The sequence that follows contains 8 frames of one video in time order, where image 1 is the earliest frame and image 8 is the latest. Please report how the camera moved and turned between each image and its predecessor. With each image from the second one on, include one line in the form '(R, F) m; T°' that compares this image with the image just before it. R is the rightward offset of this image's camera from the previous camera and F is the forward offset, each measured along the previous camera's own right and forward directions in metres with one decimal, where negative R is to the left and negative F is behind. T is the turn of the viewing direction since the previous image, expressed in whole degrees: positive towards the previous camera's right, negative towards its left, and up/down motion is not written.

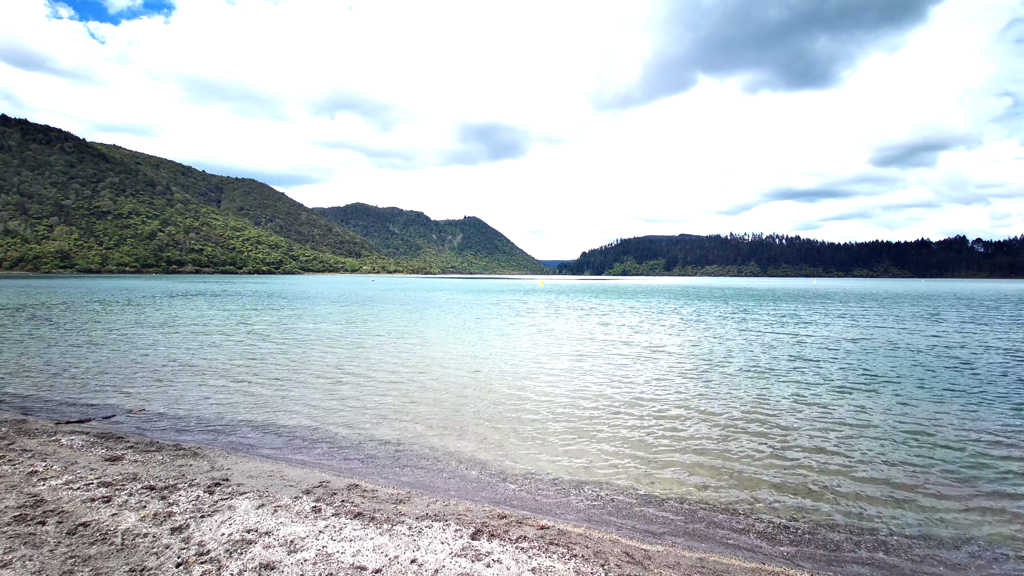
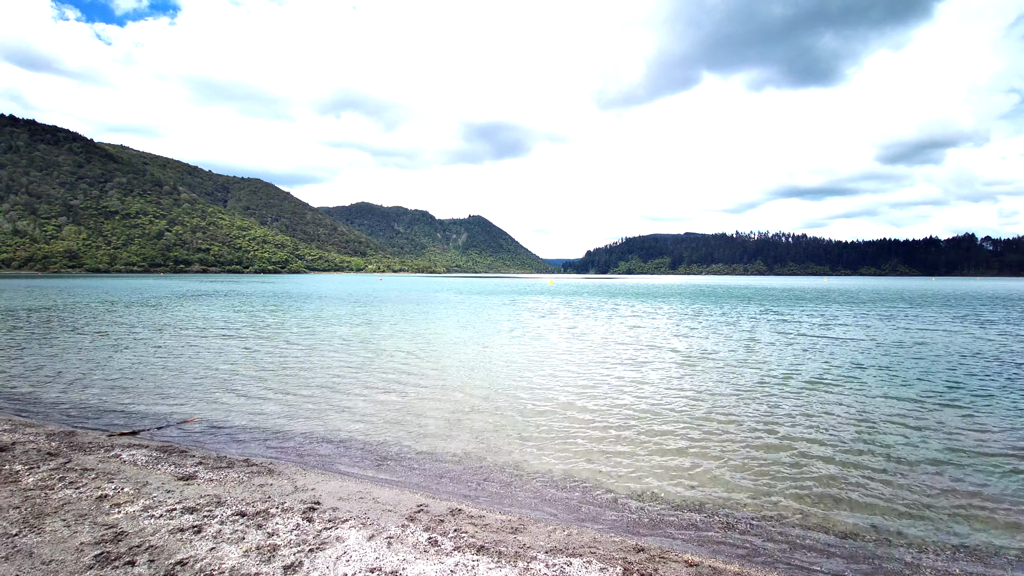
(-1.8, +0.8) m; -1°
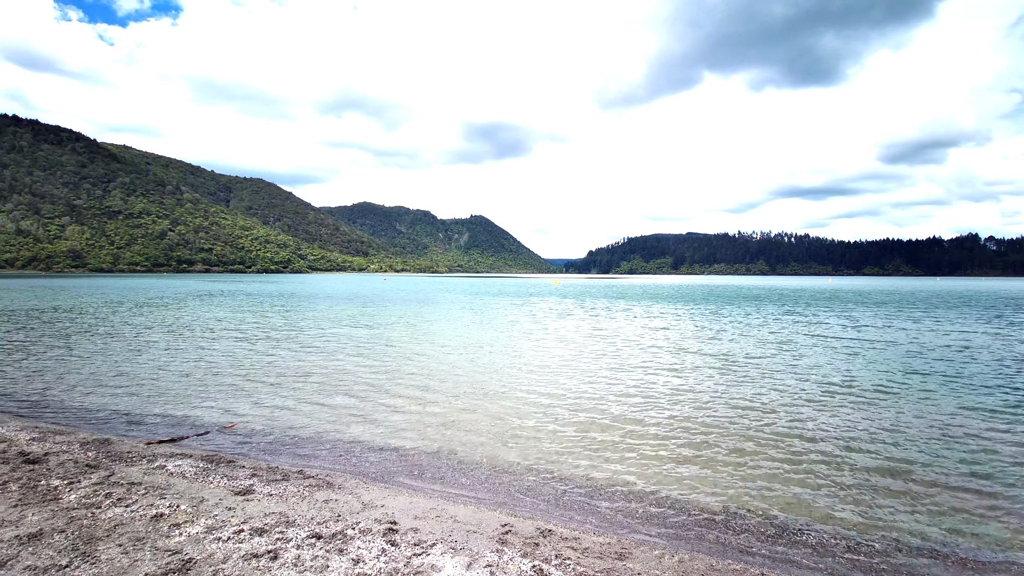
(-1.4, +0.7) m; 0°
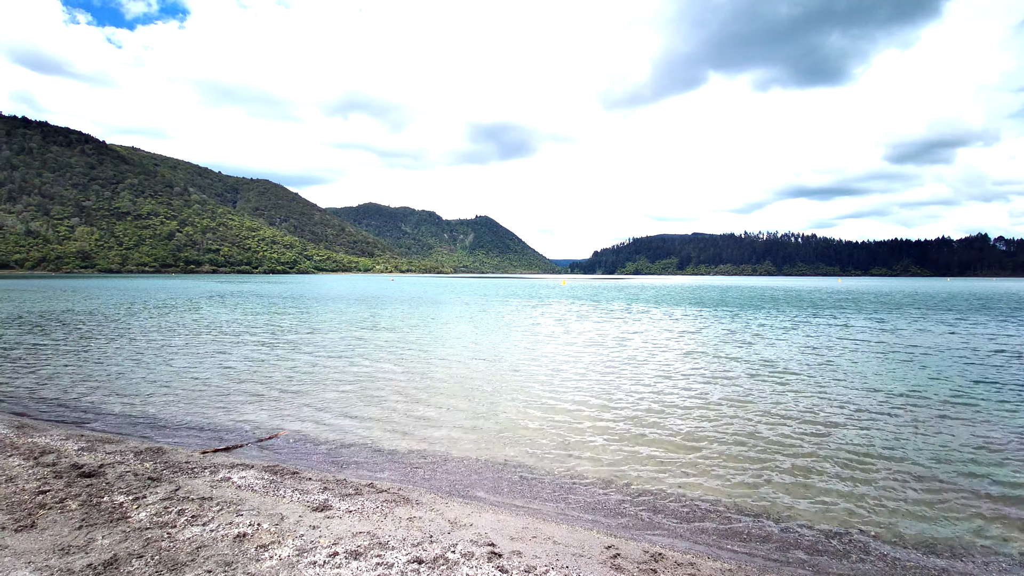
(-1.4, +0.5) m; -1°
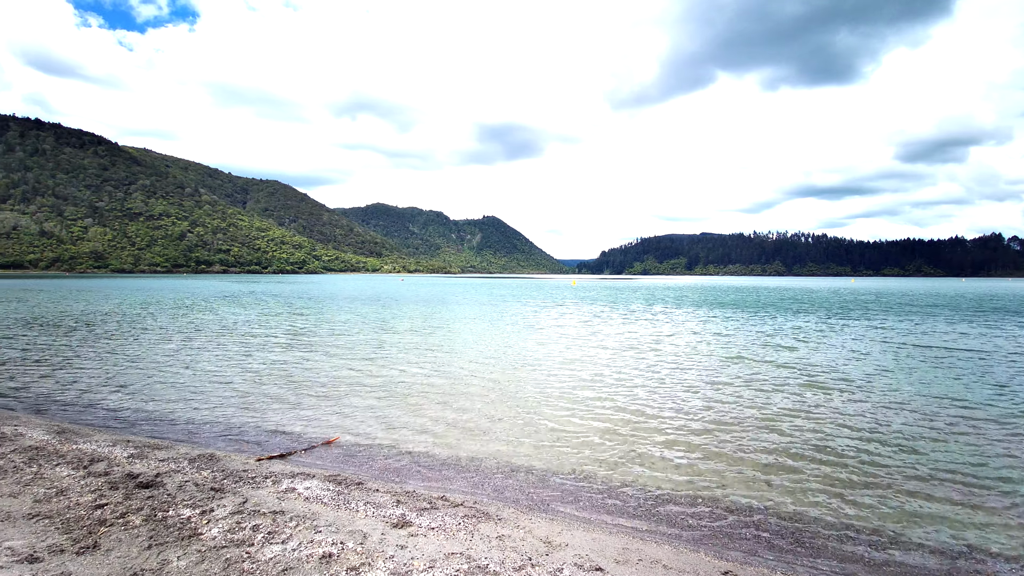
(-1.2, +0.5) m; -1°
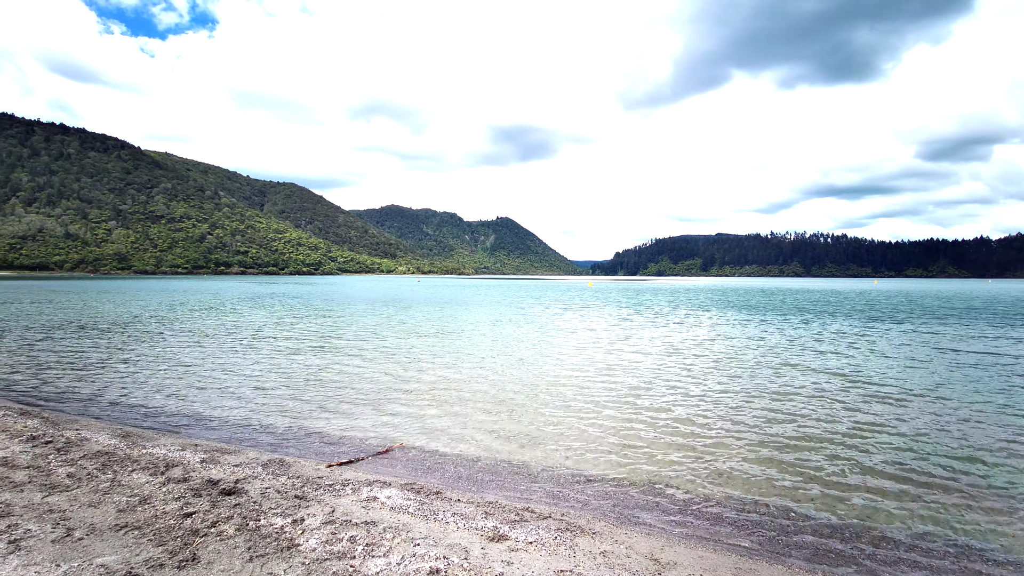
(-1.2, +0.2) m; -2°
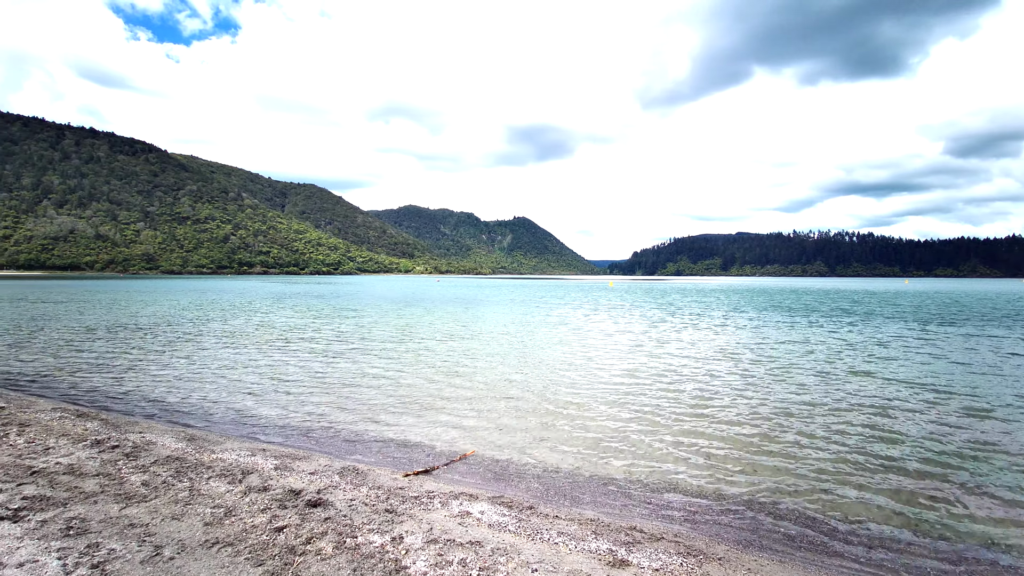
(-1.3, +0.6) m; -2°
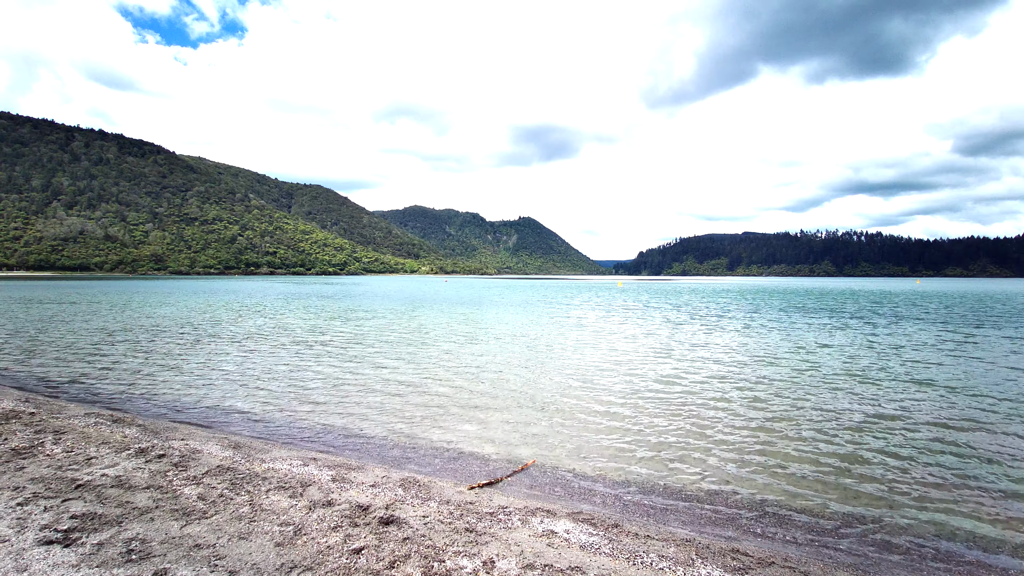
(-1.2, +0.5) m; -1°
